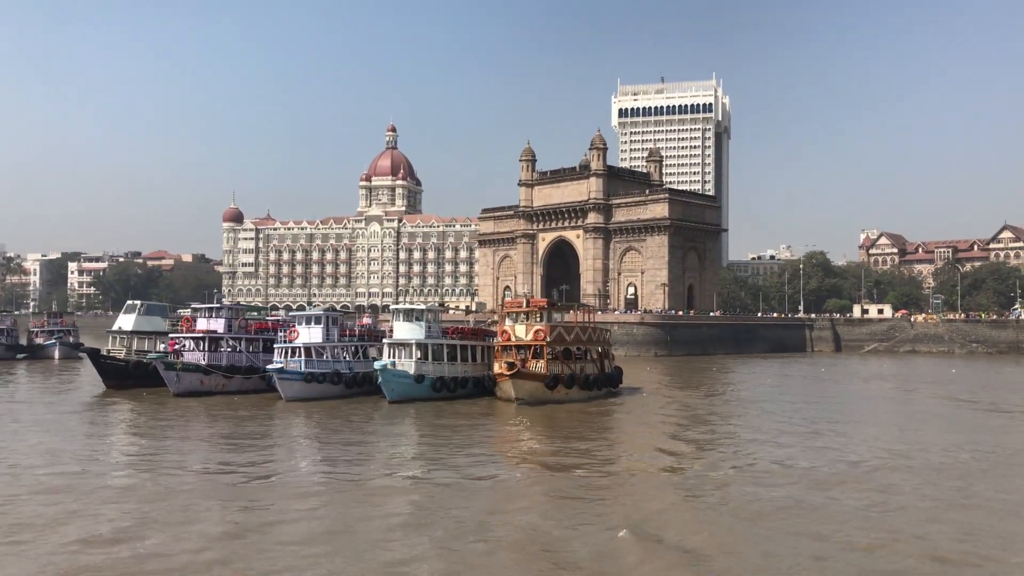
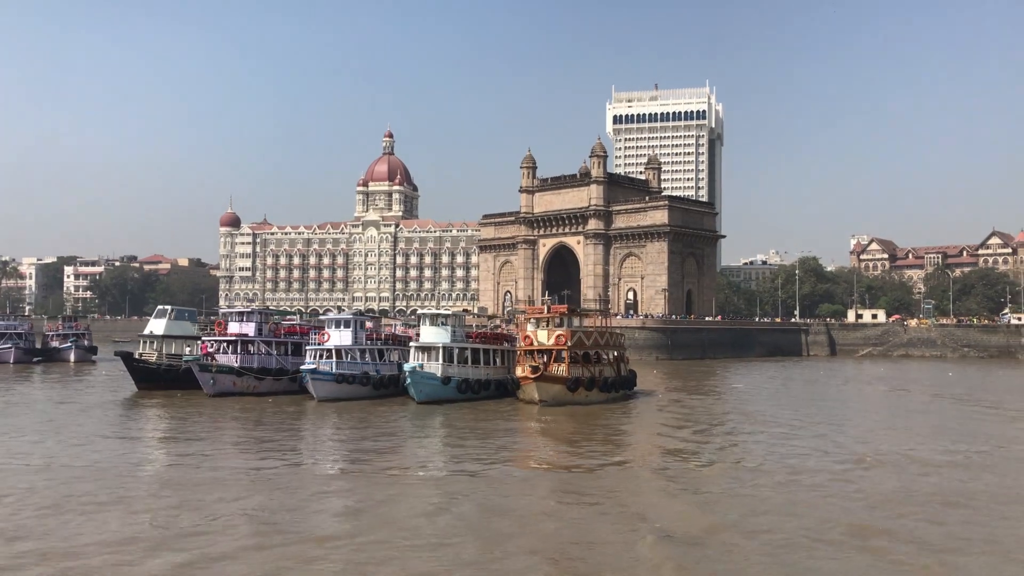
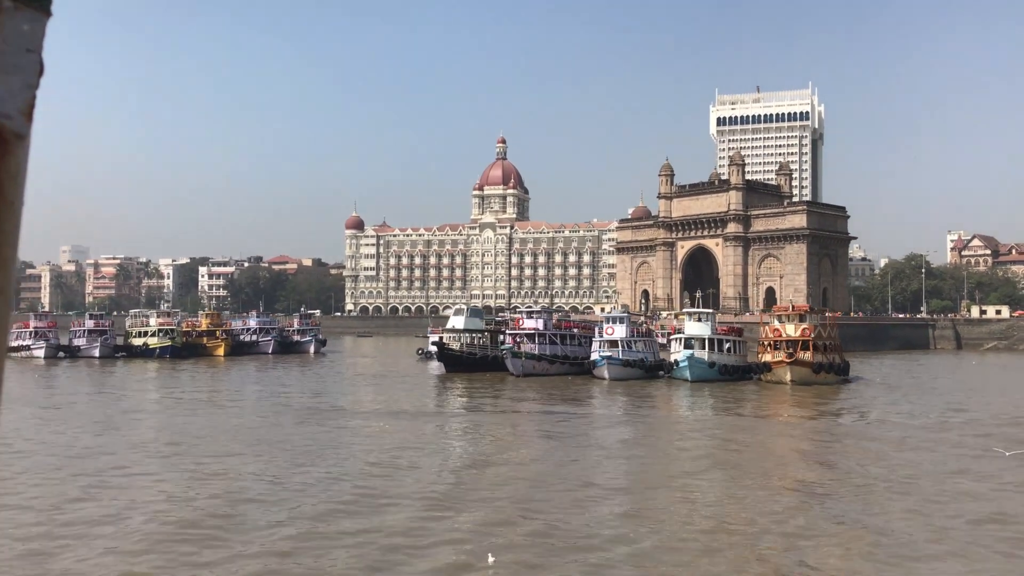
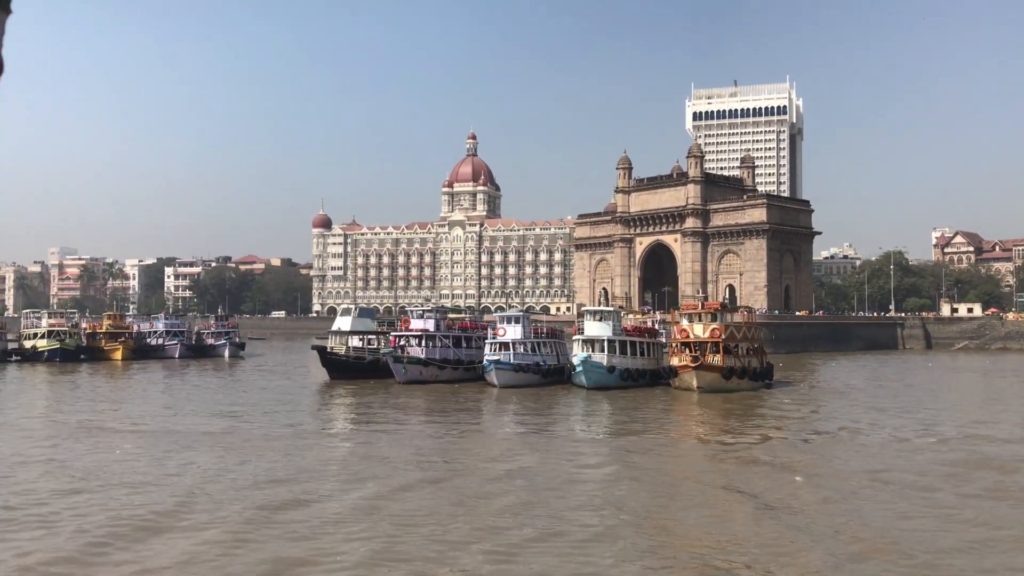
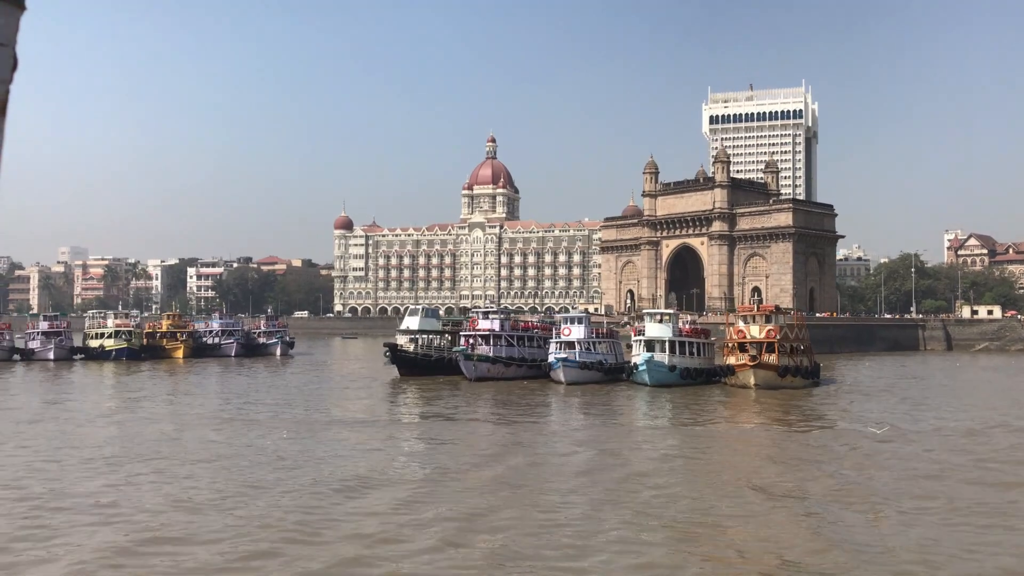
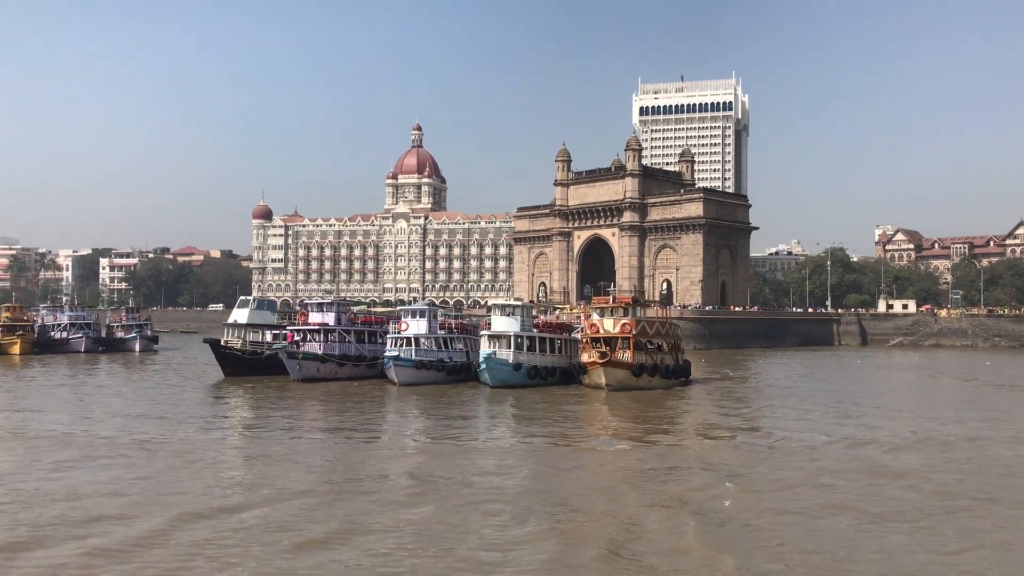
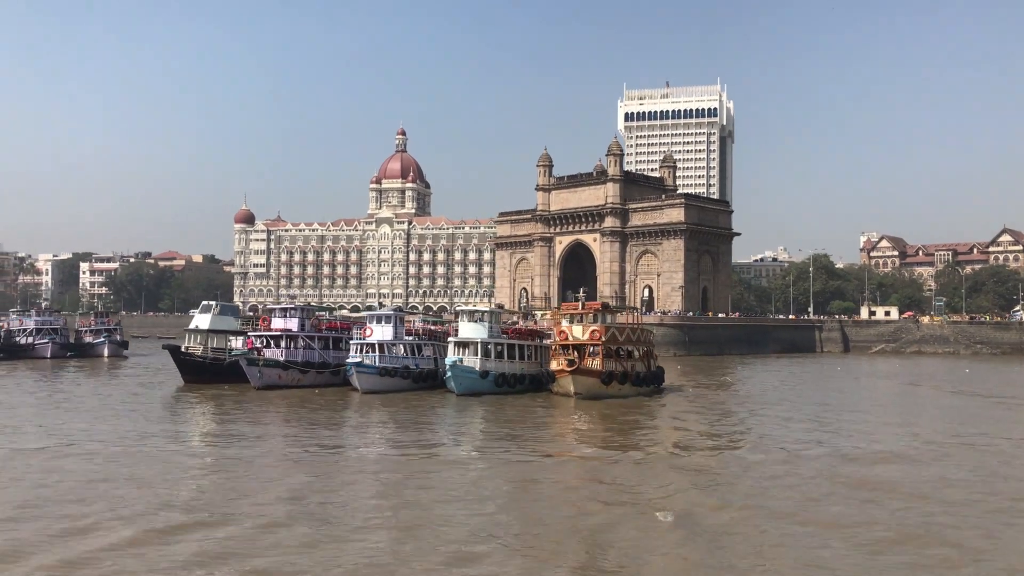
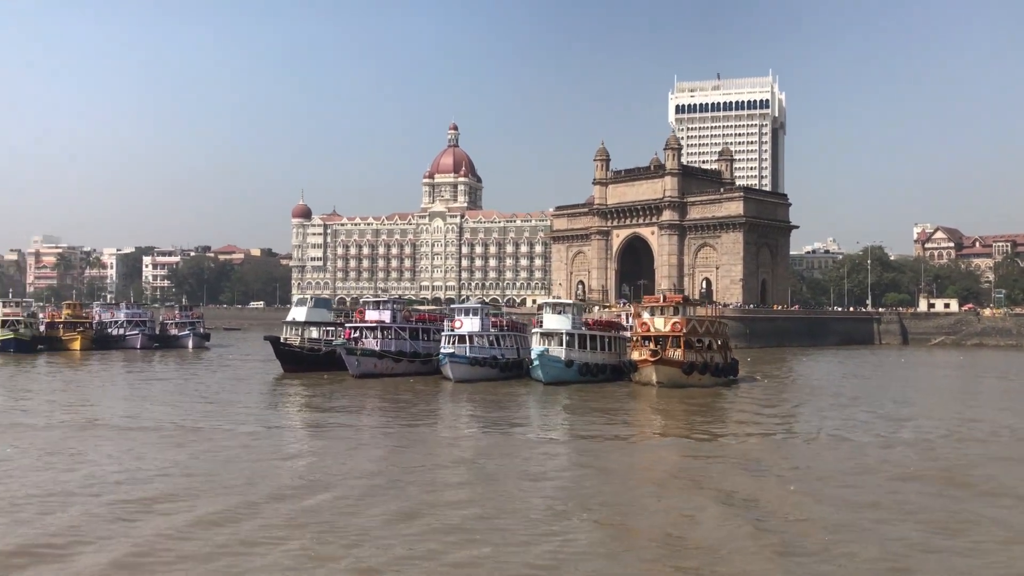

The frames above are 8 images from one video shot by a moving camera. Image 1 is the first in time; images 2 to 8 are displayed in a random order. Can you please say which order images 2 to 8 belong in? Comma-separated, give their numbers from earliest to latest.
2, 7, 6, 8, 4, 5, 3
